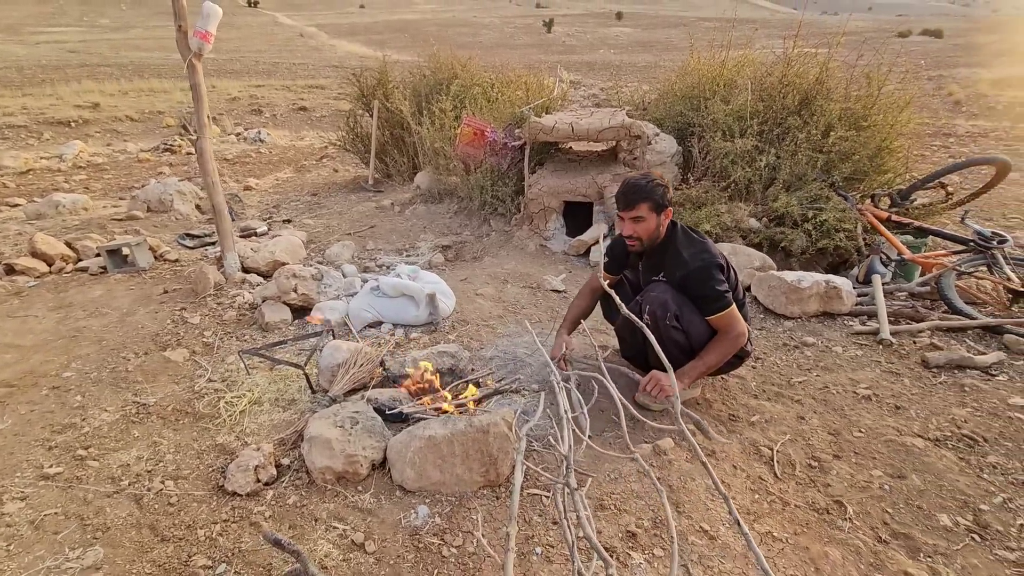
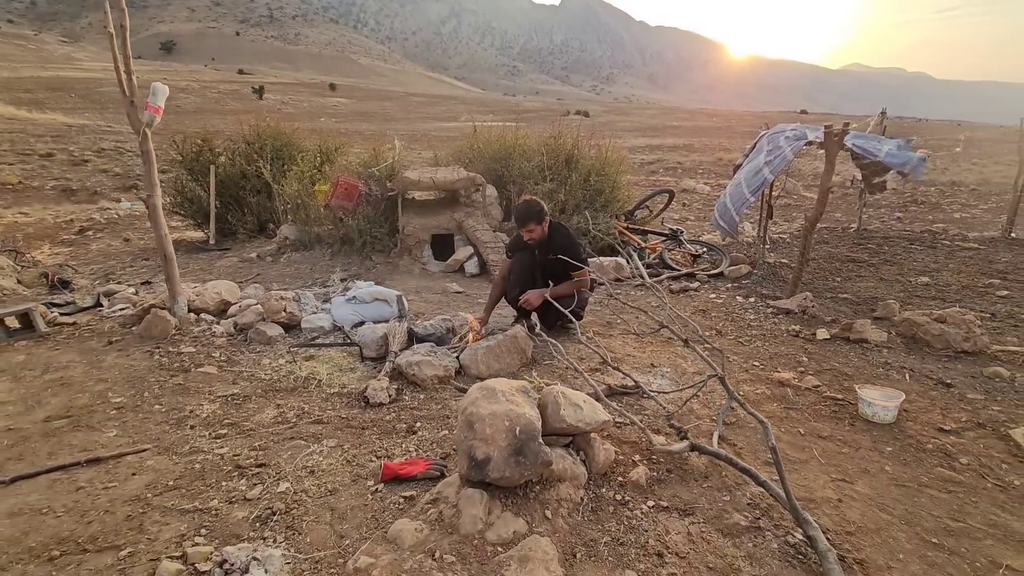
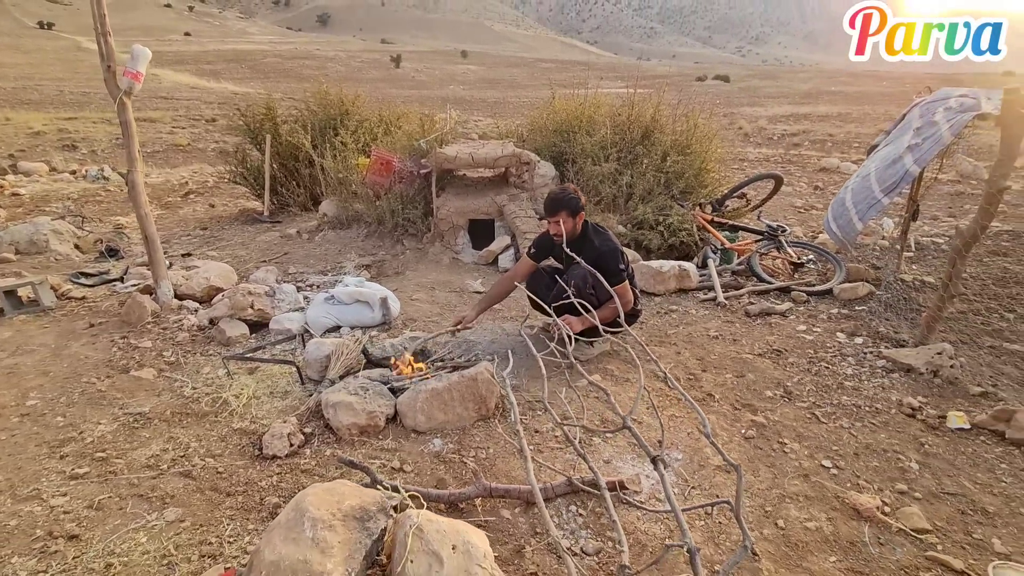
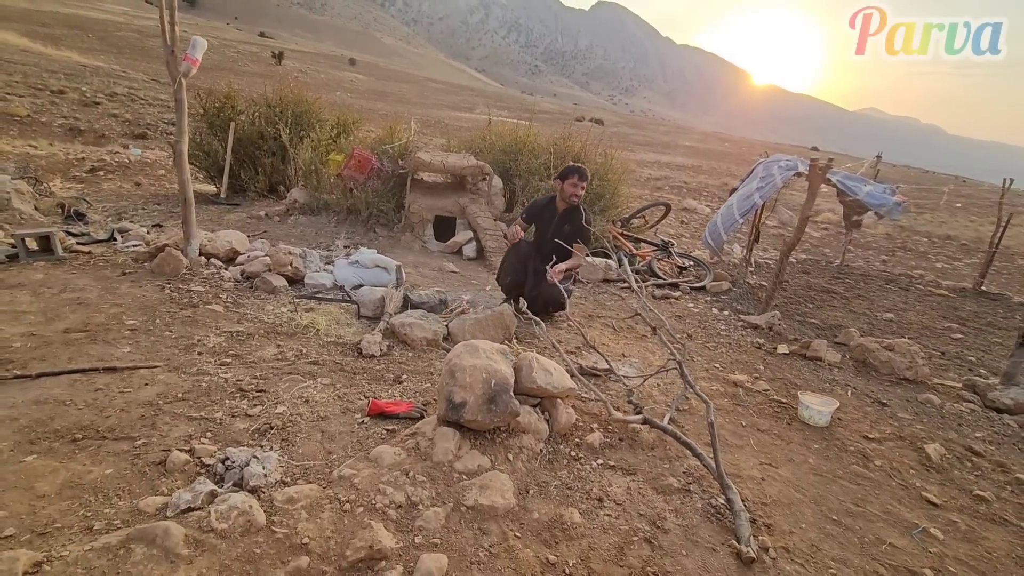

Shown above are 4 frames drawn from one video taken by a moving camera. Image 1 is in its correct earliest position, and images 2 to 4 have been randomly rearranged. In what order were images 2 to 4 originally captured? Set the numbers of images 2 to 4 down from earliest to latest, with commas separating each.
3, 2, 4
